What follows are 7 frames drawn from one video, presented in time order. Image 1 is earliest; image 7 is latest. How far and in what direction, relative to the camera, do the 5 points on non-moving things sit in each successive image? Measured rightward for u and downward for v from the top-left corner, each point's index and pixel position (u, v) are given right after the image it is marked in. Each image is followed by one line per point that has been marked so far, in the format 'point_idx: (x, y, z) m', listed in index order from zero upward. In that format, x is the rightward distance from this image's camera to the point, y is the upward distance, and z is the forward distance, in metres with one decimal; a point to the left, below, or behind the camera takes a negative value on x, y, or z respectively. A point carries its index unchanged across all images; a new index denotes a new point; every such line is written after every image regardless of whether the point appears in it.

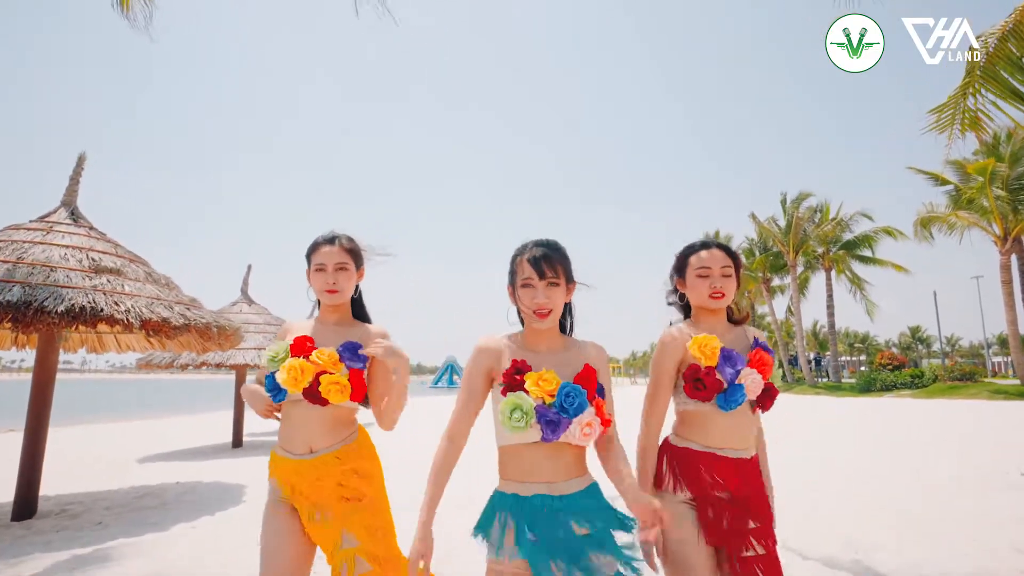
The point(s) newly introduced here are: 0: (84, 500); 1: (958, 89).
0: (-5.0, -2.5, +6.5) m
1: (+3.9, +1.7, +4.8) m
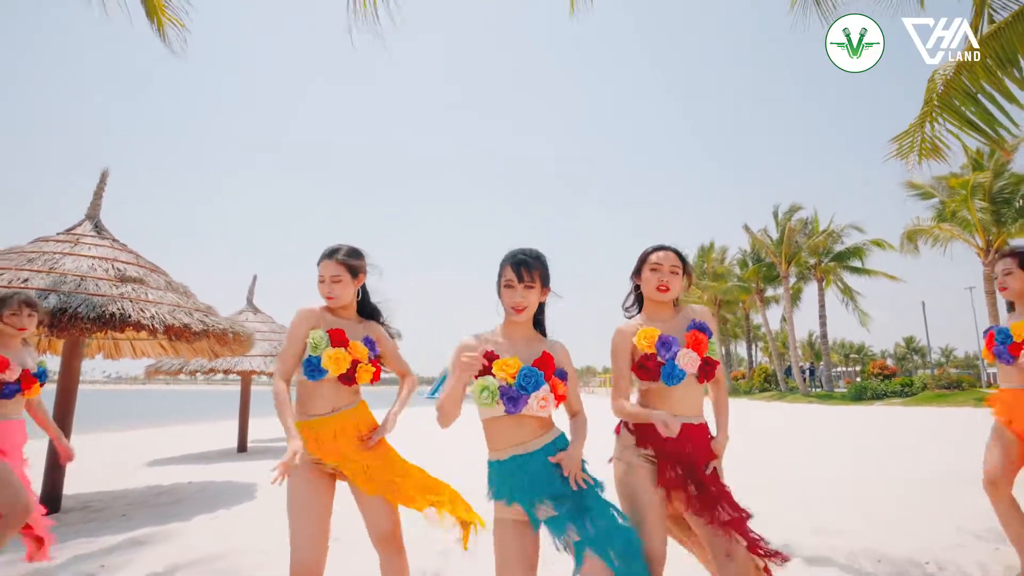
0: (-5.0, -2.6, +6.8) m
1: (+3.8, +1.6, +5.2) m
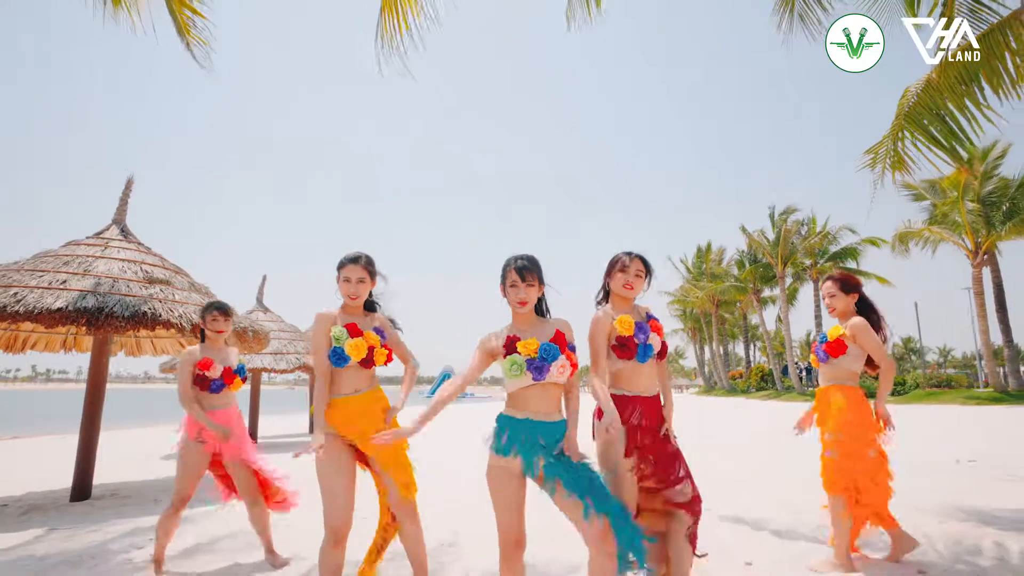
0: (-5.0, -2.6, +7.2) m
1: (+3.9, +1.6, +5.7) m
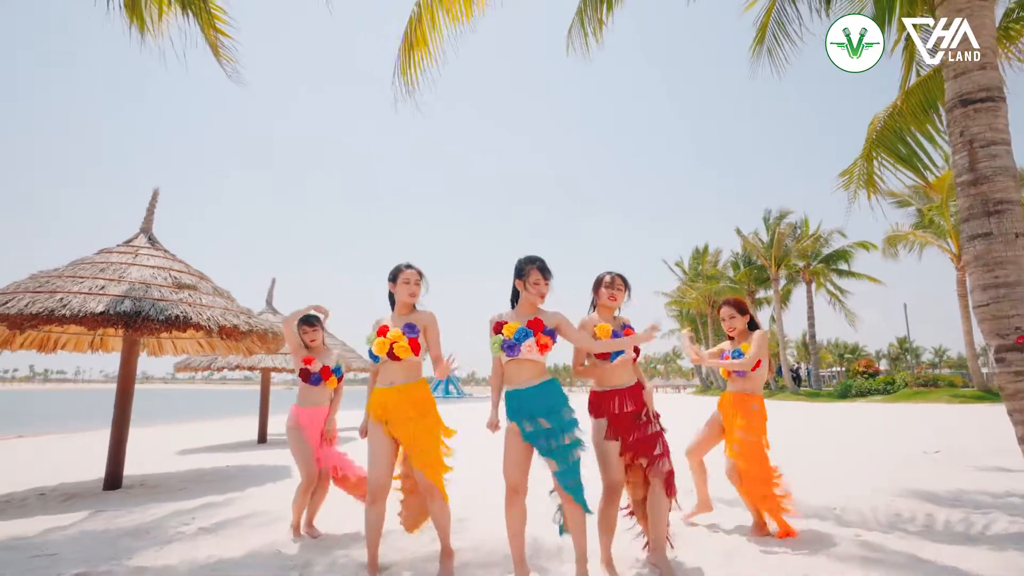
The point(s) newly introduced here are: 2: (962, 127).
0: (-5.0, -2.7, +7.7) m
1: (+3.9, +1.5, +6.2) m
2: (+2.5, +0.9, +3.1) m
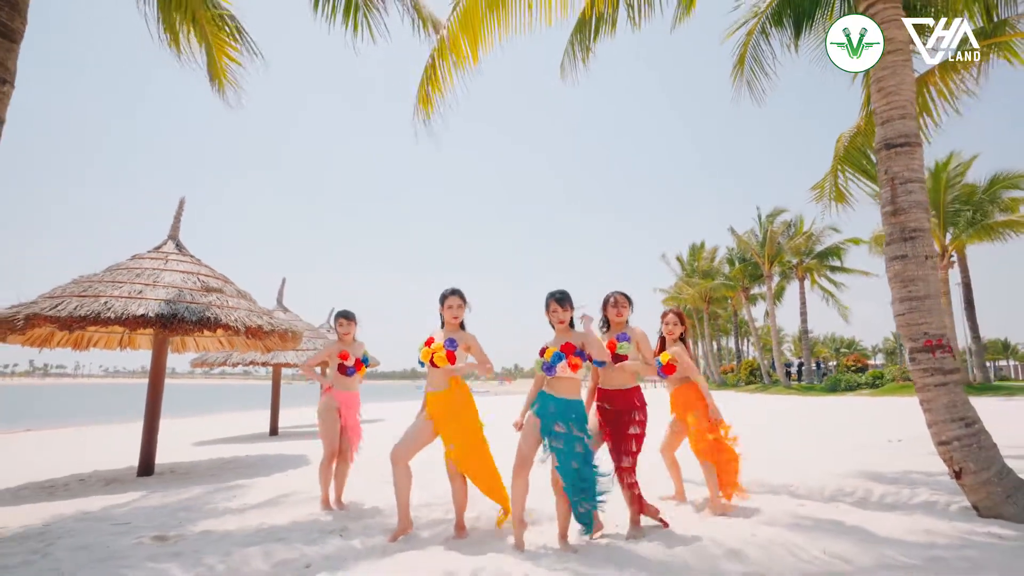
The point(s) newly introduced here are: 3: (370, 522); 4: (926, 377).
0: (-5.0, -2.7, +8.4) m
1: (+3.9, +1.5, +6.8) m
2: (+2.5, +0.8, +3.7) m
3: (-1.0, -1.7, +4.0) m
4: (+2.6, -0.6, +3.5) m
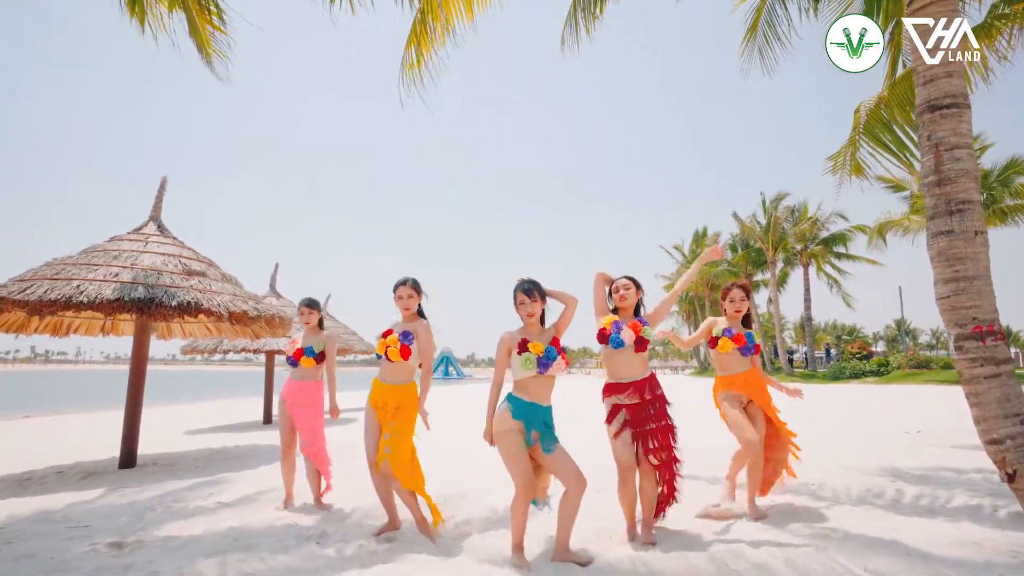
0: (-5.0, -2.5, +8.1) m
1: (+3.9, +1.7, +6.4) m
2: (+2.5, +0.9, +3.3) m
3: (-1.1, -1.6, +3.7) m
4: (+2.6, -0.4, +3.1) m
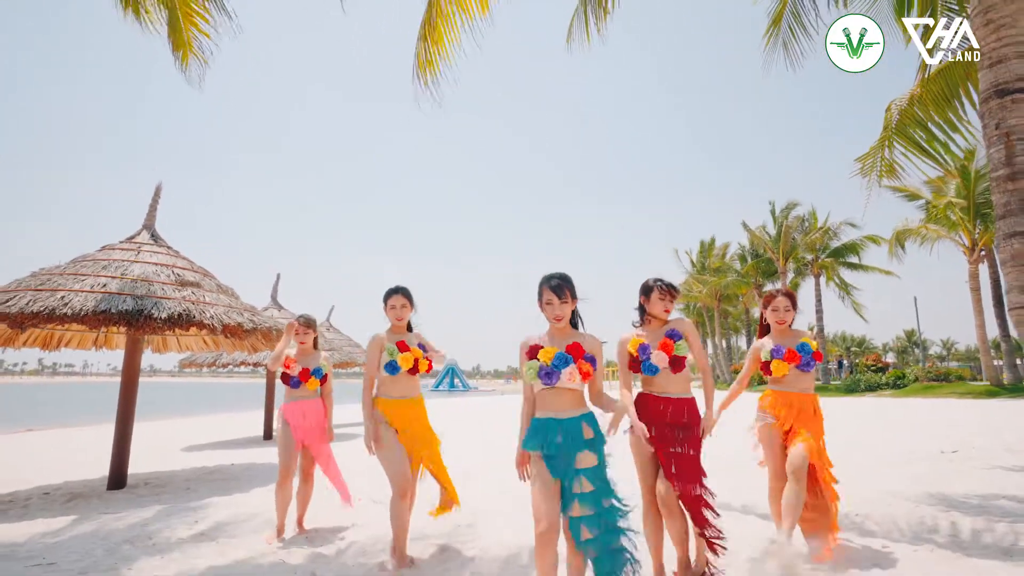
0: (-4.9, -2.6, +7.7) m
1: (+4.0, +1.5, +6.0) m
2: (+2.6, +0.9, +2.9) m
3: (-1.0, -1.6, +3.3) m
4: (+2.6, -0.5, +2.7) m
